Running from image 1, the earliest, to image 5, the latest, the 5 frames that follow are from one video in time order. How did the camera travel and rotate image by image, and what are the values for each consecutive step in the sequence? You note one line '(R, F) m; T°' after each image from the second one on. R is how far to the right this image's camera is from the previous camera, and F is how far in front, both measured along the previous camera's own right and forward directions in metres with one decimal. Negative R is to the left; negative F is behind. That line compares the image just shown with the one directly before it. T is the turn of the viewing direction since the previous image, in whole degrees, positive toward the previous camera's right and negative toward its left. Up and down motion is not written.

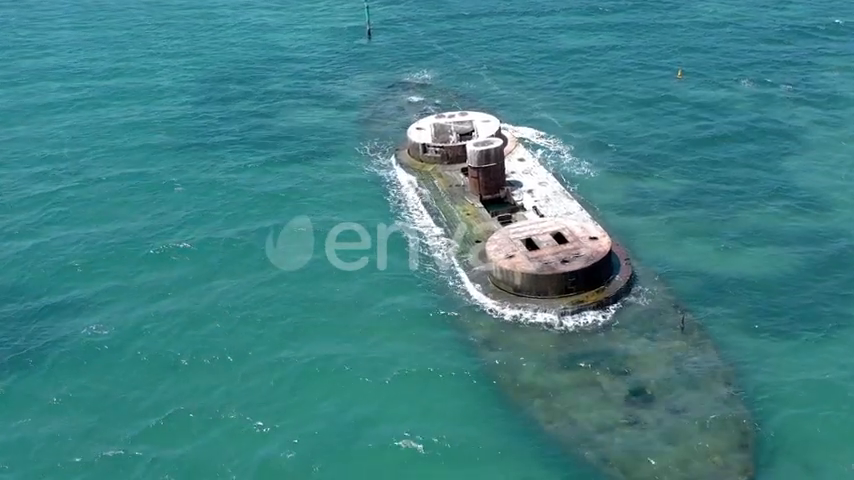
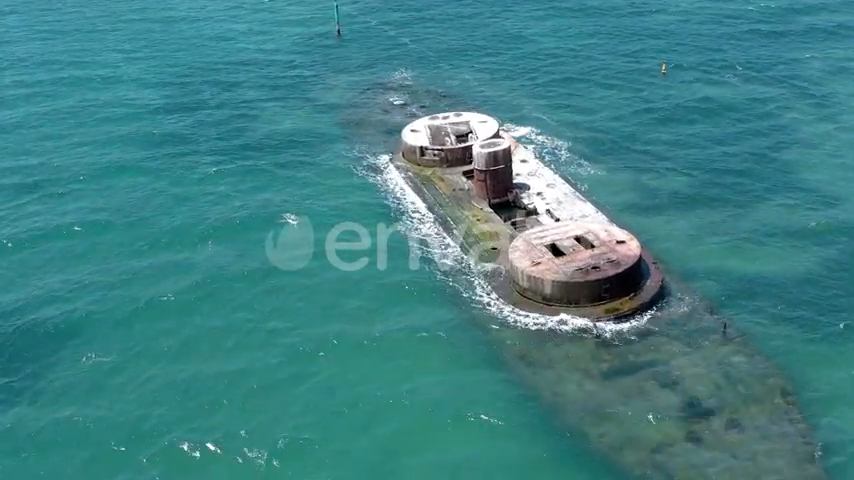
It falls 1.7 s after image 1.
(-2.4, +1.6) m; +2°
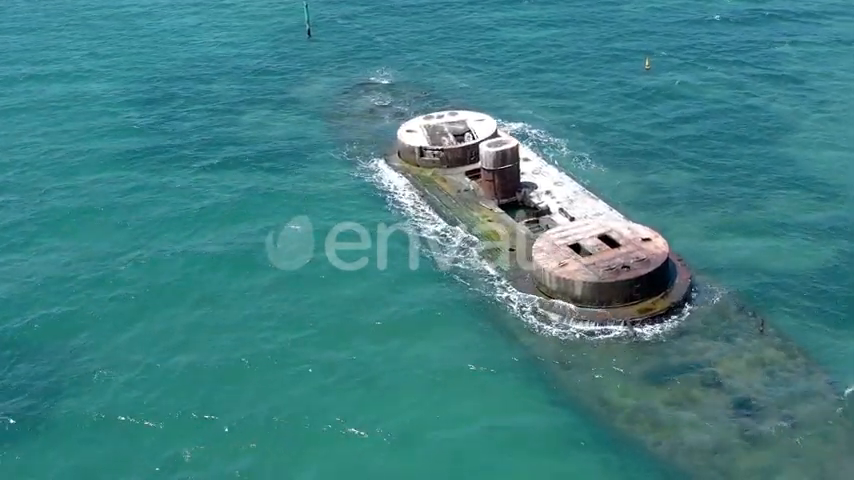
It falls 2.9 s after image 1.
(-2.3, +1.0) m; +2°
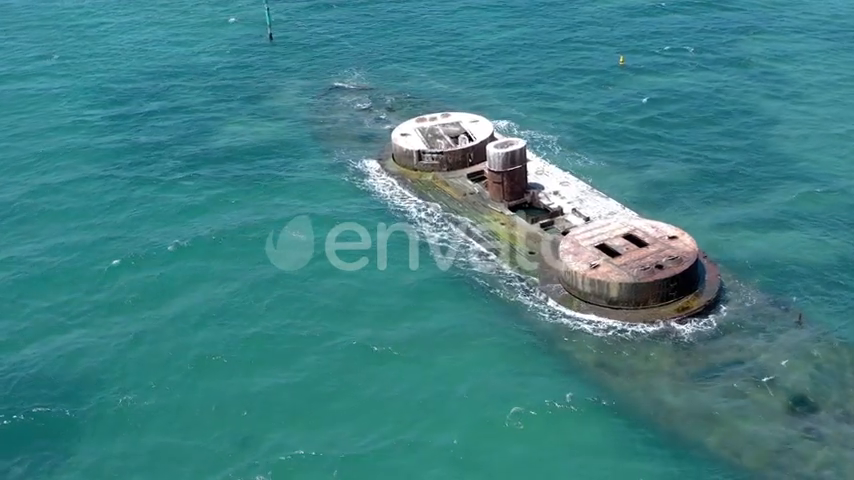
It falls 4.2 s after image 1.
(-3.0, +0.5) m; +3°
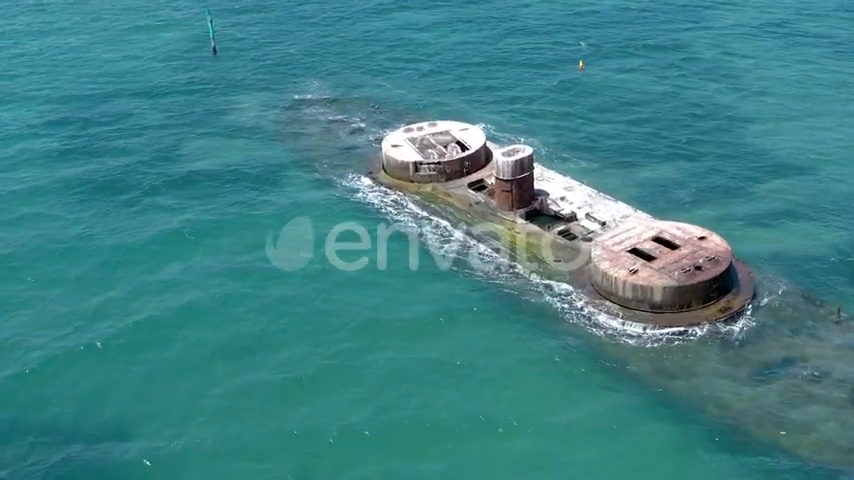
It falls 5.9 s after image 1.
(-4.4, 0.0) m; +4°
